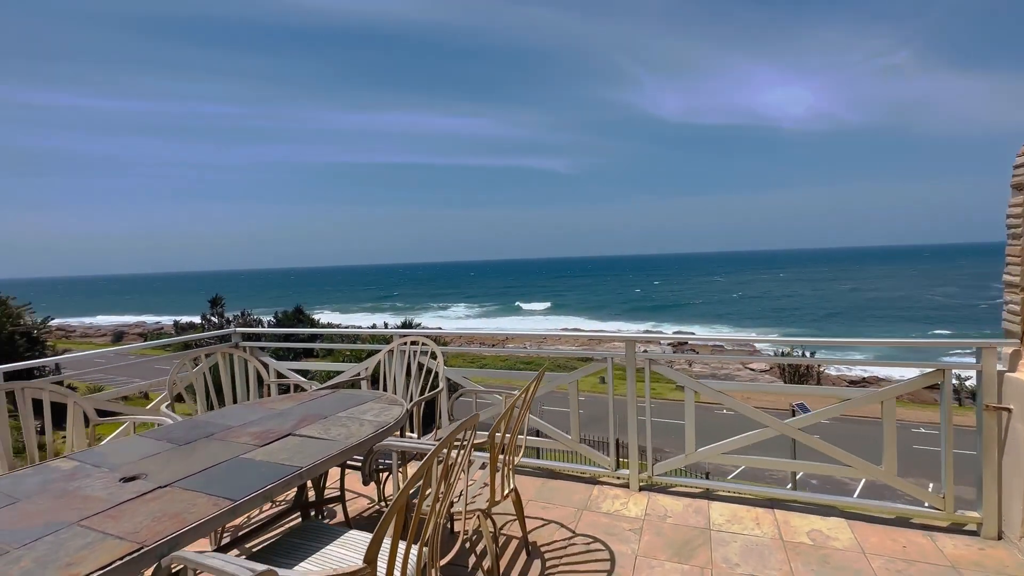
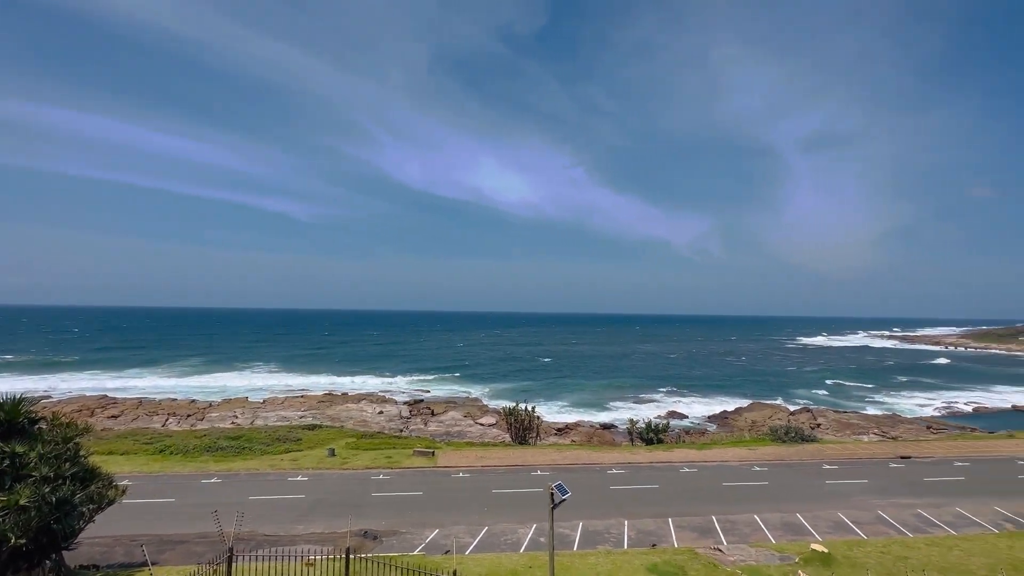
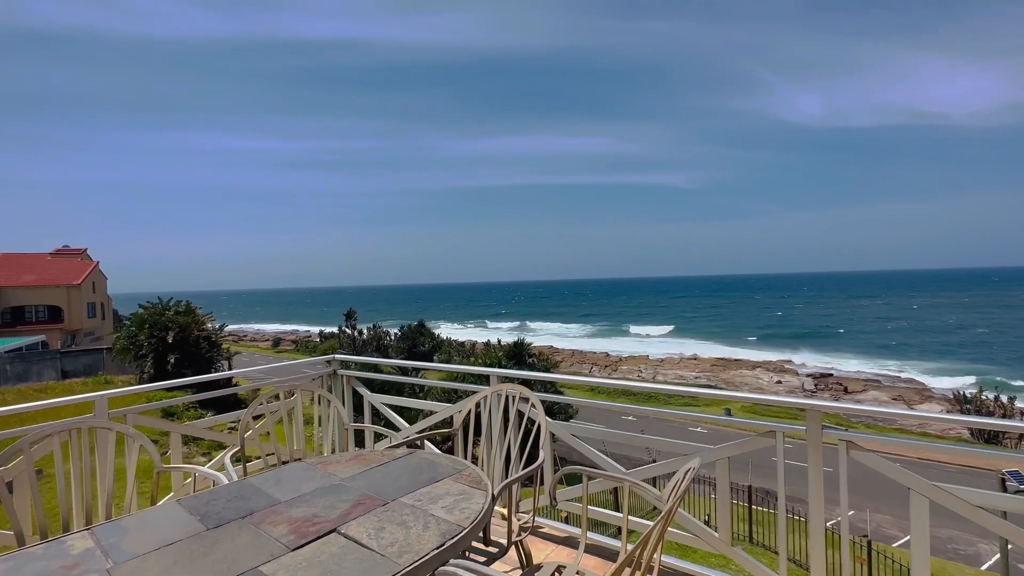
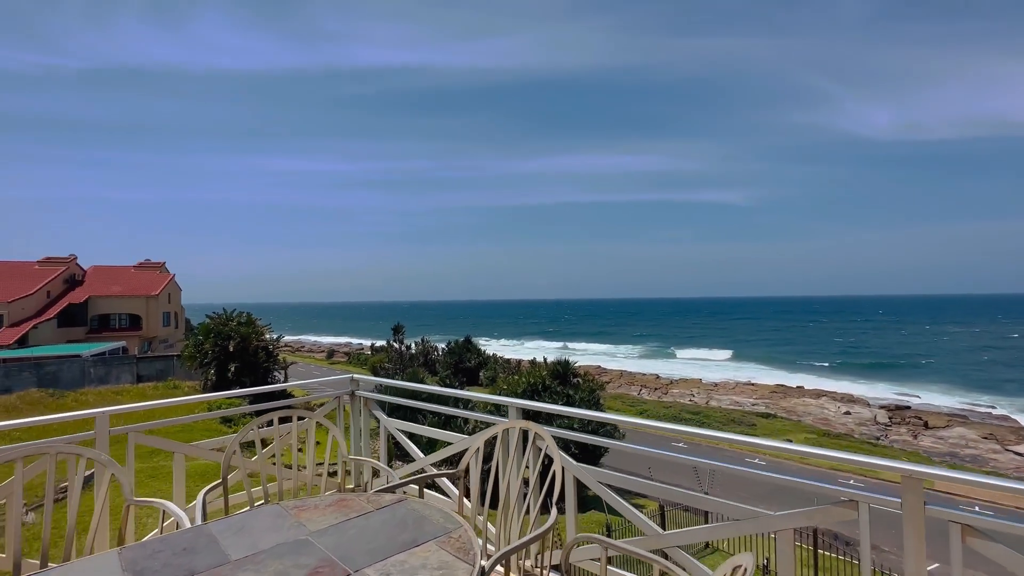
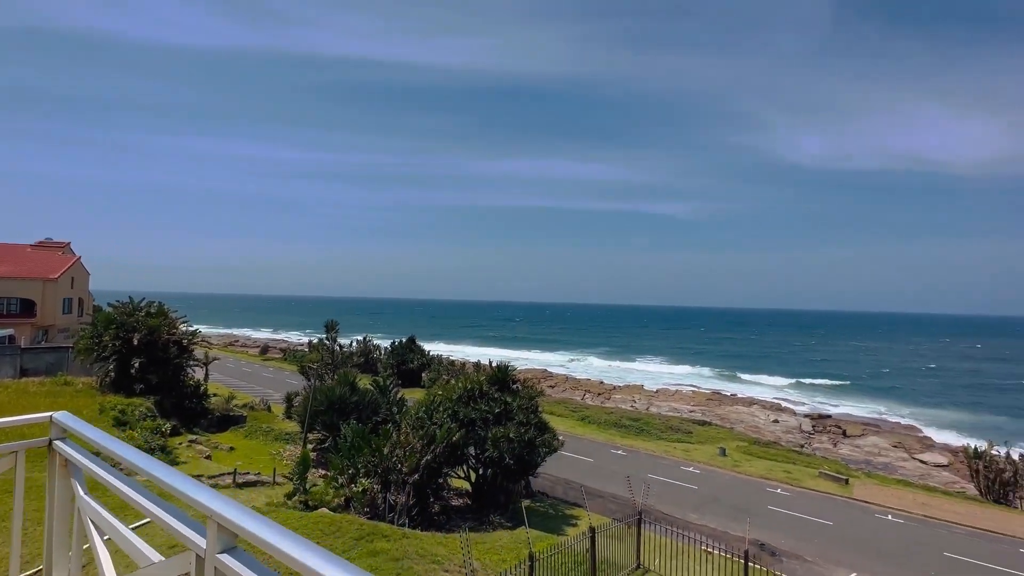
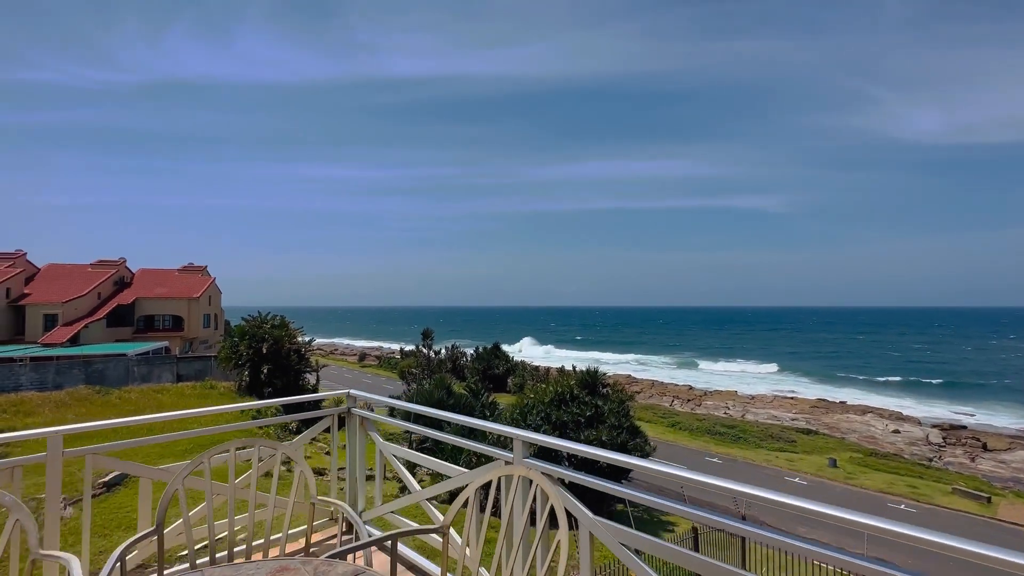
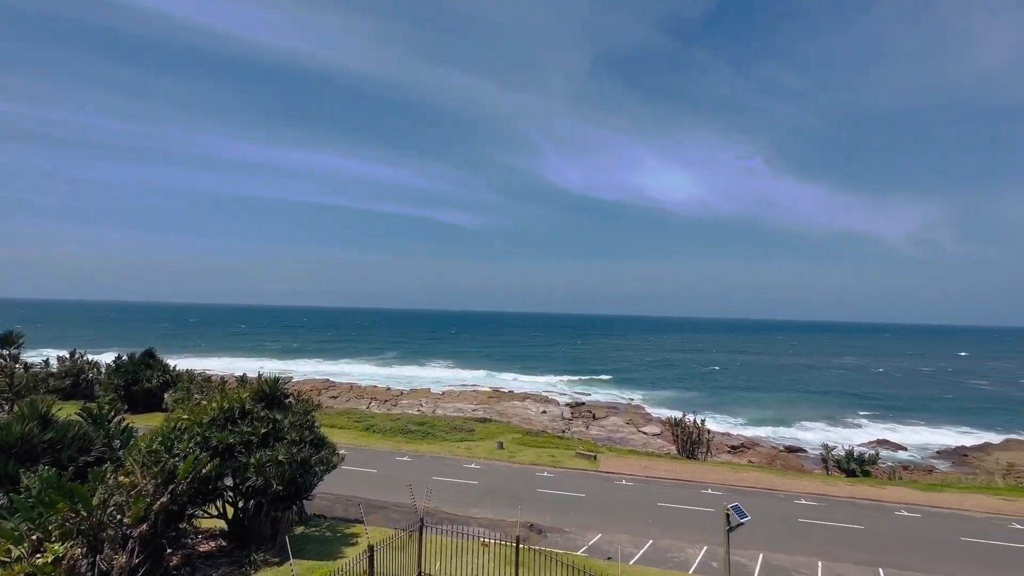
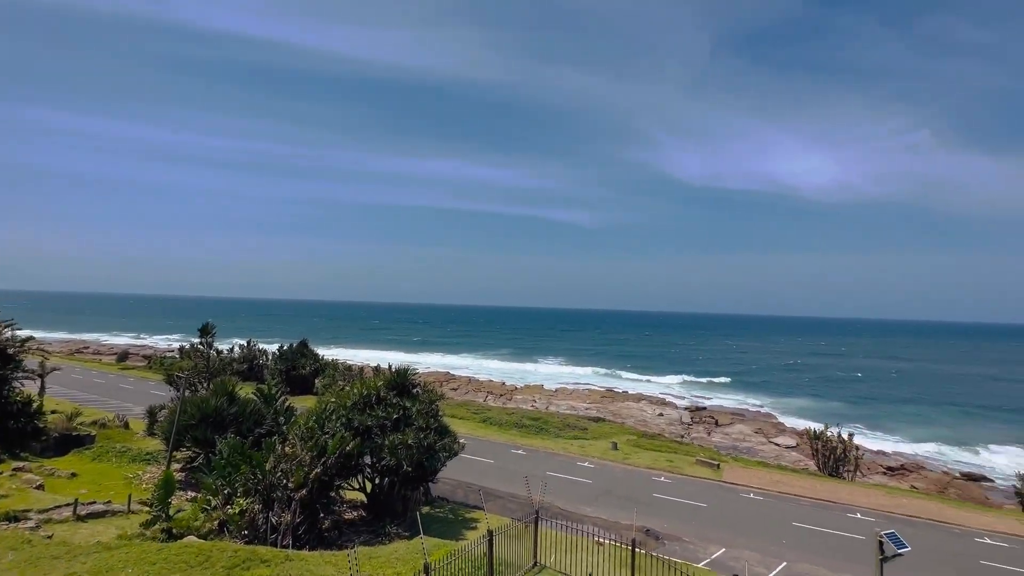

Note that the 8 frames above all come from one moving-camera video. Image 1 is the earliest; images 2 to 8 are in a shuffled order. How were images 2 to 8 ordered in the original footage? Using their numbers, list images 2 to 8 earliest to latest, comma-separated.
3, 4, 6, 5, 8, 7, 2
